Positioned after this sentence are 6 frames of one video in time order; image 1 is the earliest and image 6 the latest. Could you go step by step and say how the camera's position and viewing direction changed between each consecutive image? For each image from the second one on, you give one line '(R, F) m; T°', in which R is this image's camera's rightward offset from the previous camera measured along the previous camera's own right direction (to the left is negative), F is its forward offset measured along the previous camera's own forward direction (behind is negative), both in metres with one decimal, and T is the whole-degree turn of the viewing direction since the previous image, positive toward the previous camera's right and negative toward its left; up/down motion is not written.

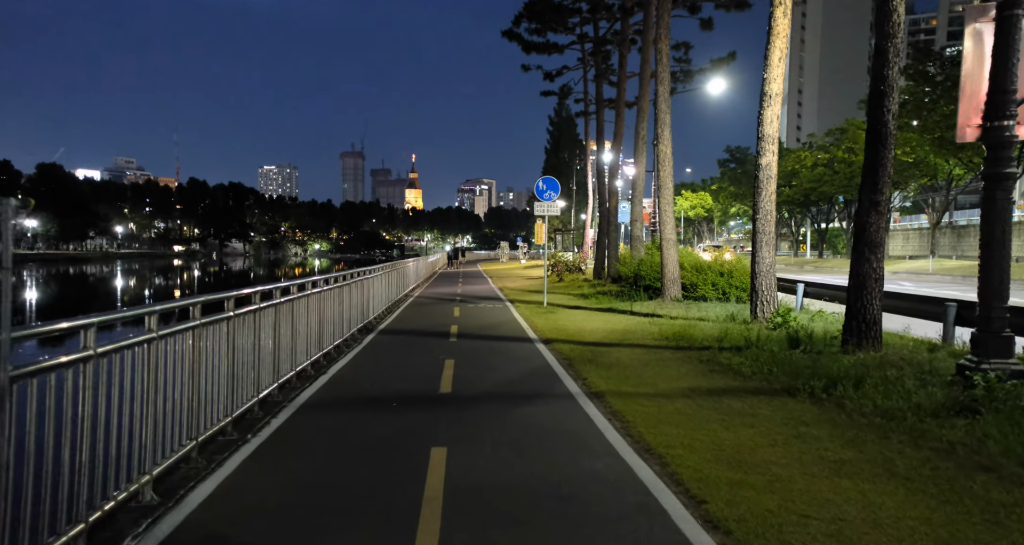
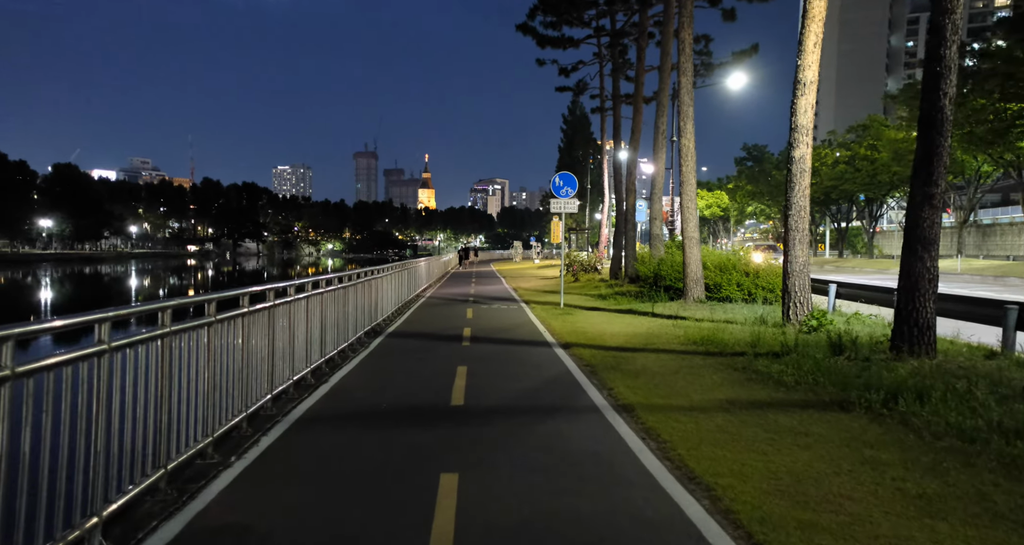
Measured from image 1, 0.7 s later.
(-0.1, +0.8) m; -1°
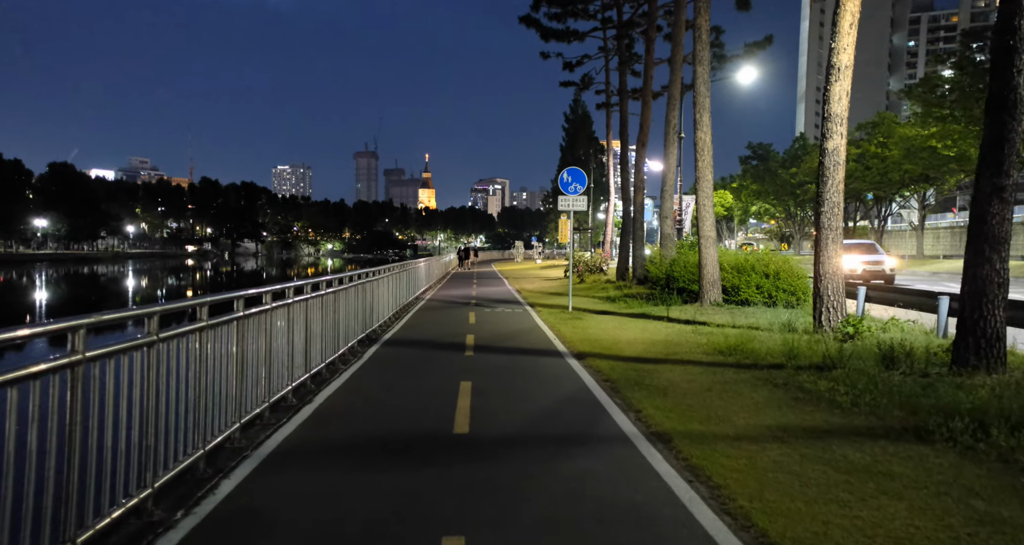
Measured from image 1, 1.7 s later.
(-0.1, +1.2) m; 0°
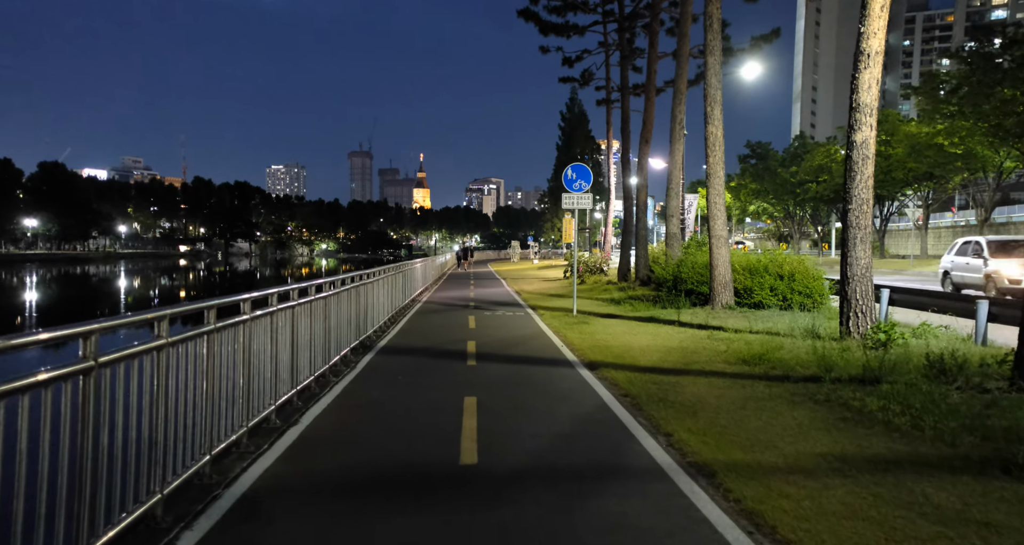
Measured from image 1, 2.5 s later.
(-0.2, +0.9) m; 0°
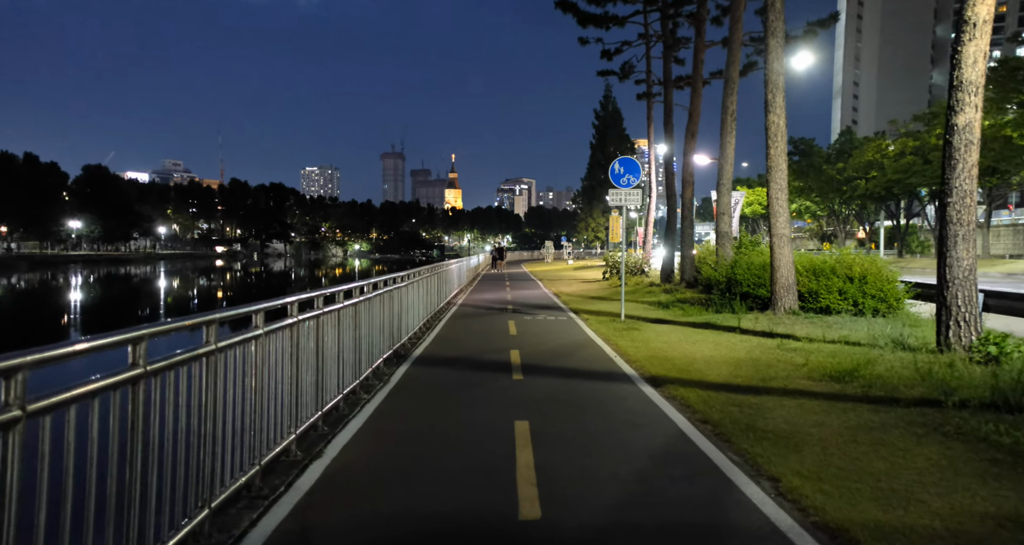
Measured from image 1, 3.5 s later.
(-0.3, +1.2) m; -3°
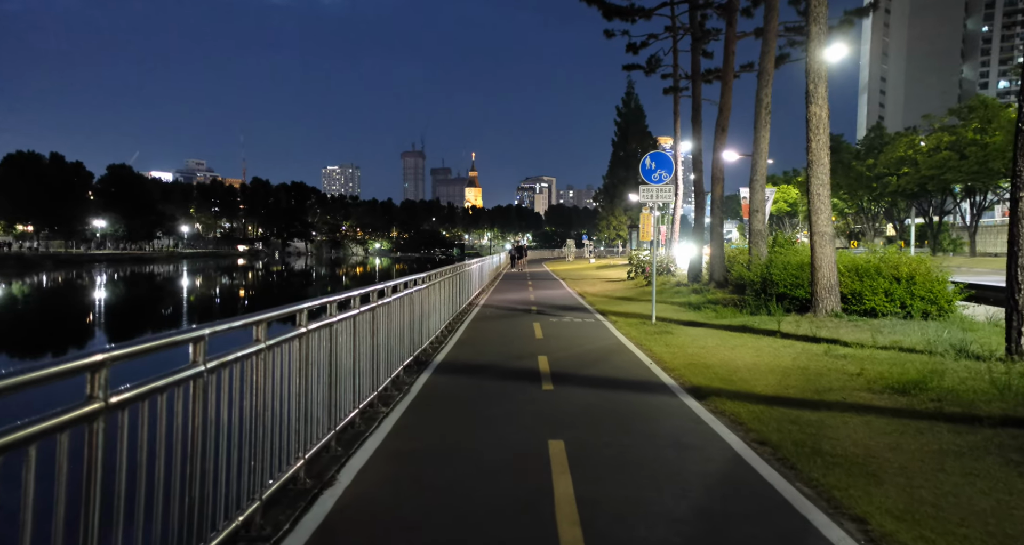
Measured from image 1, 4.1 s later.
(-0.1, +0.7) m; -2°
